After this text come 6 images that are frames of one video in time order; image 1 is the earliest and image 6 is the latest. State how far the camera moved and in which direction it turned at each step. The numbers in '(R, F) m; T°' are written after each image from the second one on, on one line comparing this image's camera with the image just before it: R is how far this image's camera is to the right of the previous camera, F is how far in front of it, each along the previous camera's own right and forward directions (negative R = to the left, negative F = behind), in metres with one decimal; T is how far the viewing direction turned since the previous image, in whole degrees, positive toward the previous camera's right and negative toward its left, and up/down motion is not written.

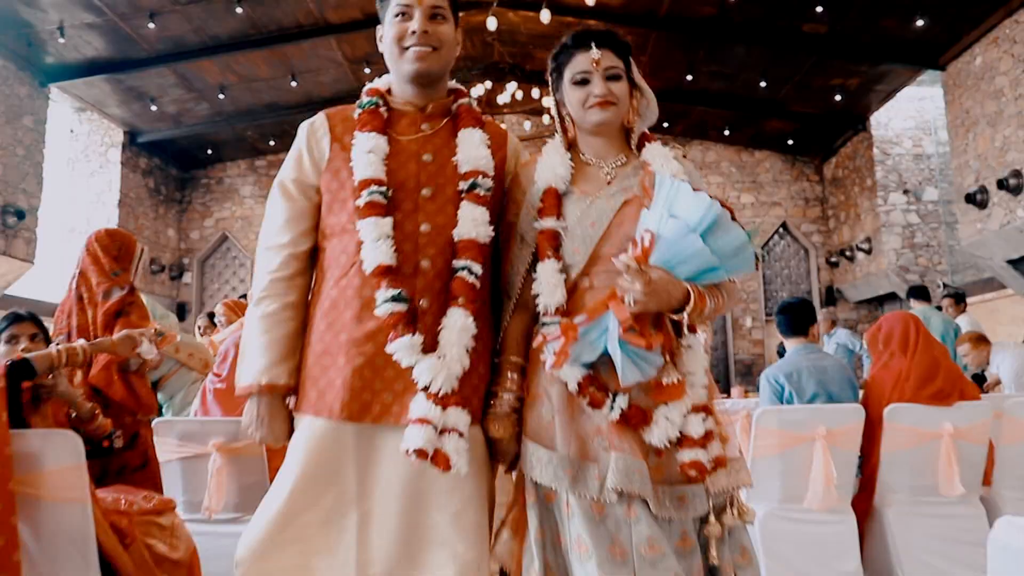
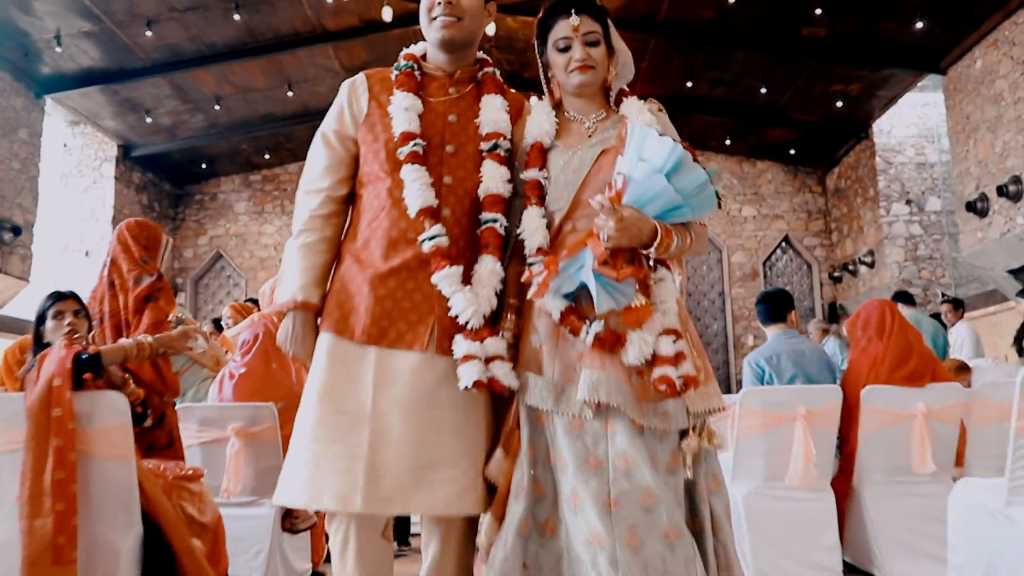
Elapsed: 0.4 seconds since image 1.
(-0.1, +0.1) m; 0°
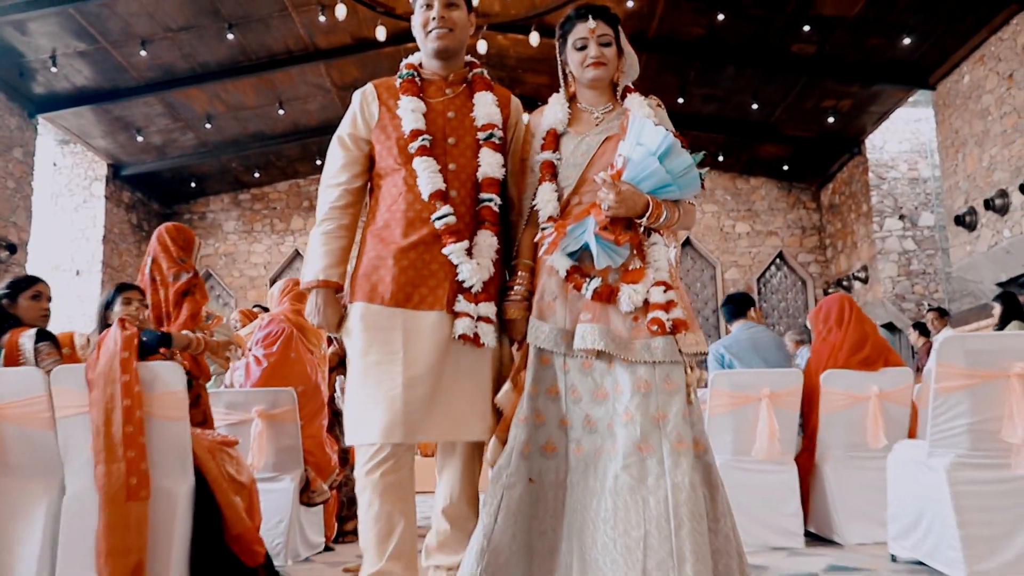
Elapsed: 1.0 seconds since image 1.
(+0.1, 0.0) m; 0°
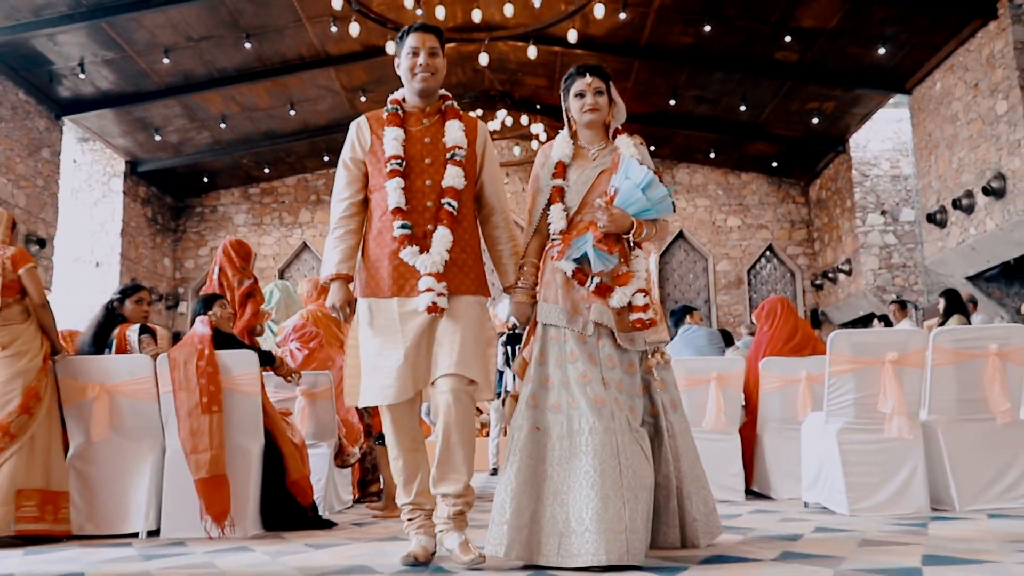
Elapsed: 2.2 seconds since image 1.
(0.0, -0.6) m; 0°
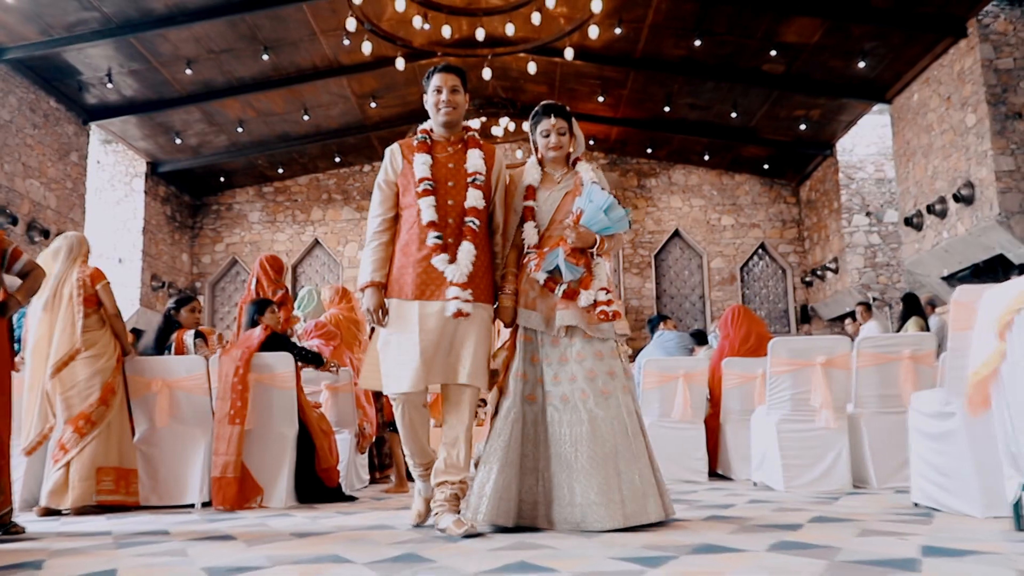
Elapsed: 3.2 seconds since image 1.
(0.0, -0.6) m; 0°
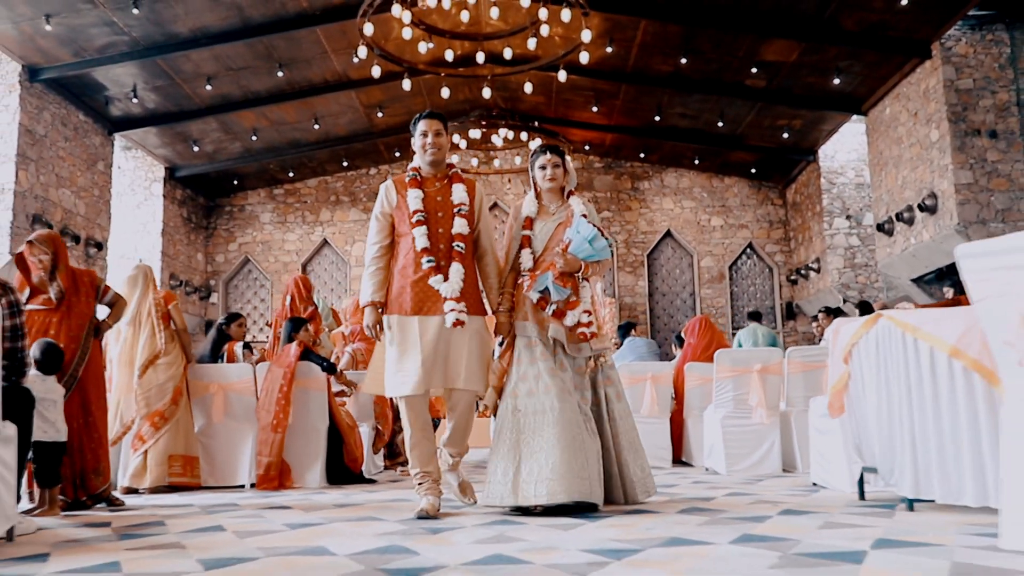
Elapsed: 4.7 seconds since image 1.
(0.0, -0.8) m; 0°
